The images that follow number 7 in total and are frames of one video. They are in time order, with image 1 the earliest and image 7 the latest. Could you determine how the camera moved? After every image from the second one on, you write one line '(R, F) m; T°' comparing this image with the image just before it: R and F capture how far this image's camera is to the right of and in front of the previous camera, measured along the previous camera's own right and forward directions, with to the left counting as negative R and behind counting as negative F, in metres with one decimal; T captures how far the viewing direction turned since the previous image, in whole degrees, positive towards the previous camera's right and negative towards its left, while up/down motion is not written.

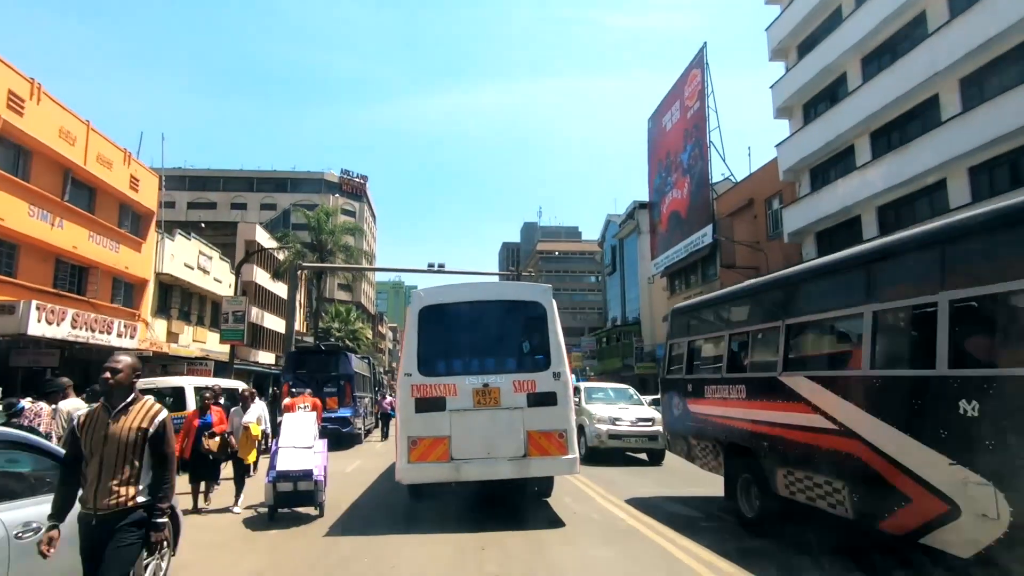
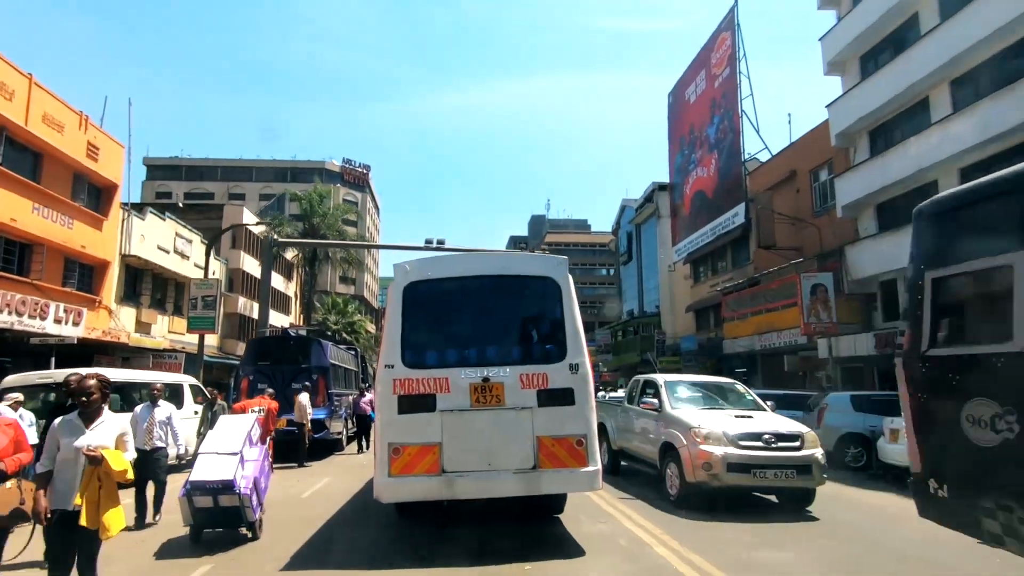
(-0.2, +4.2) m; -1°
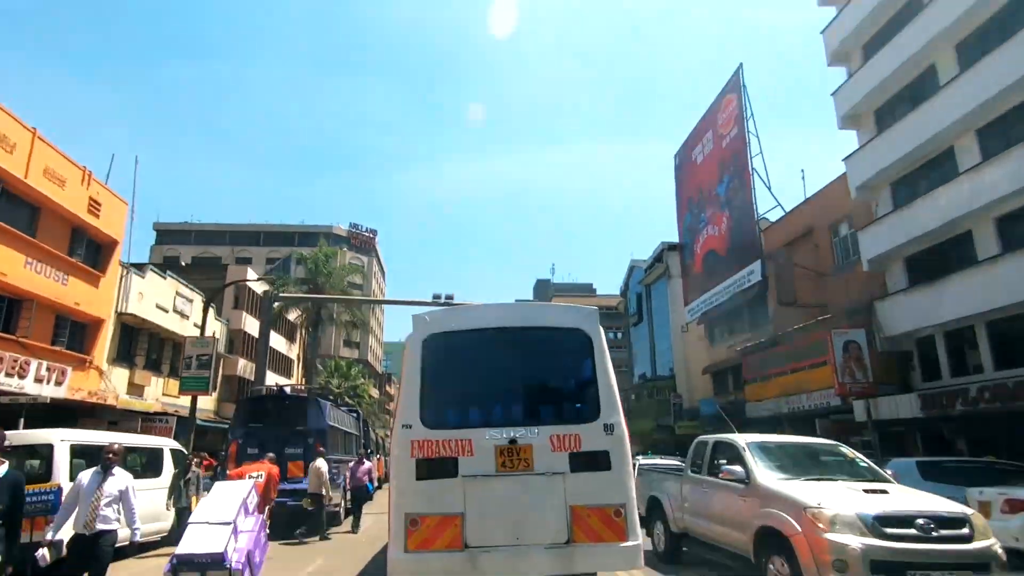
(-0.3, +1.5) m; 0°
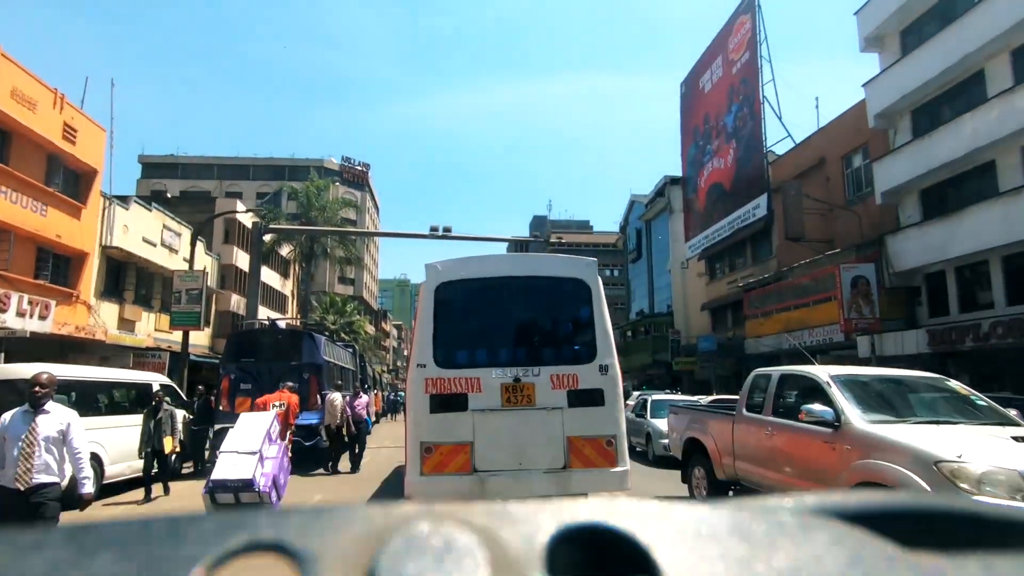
(-0.2, +0.7) m; 0°
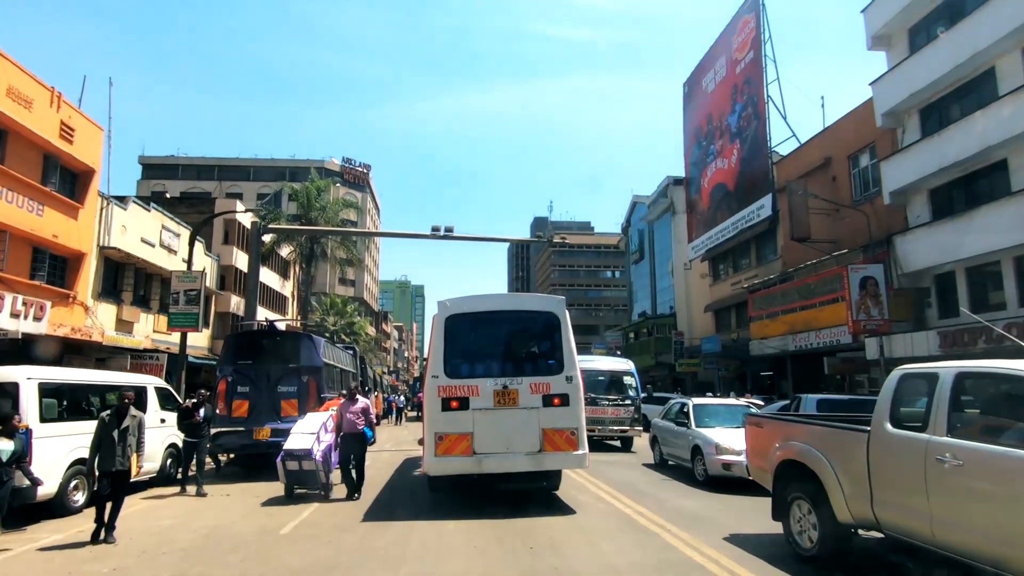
(-0.1, +0.4) m; 0°
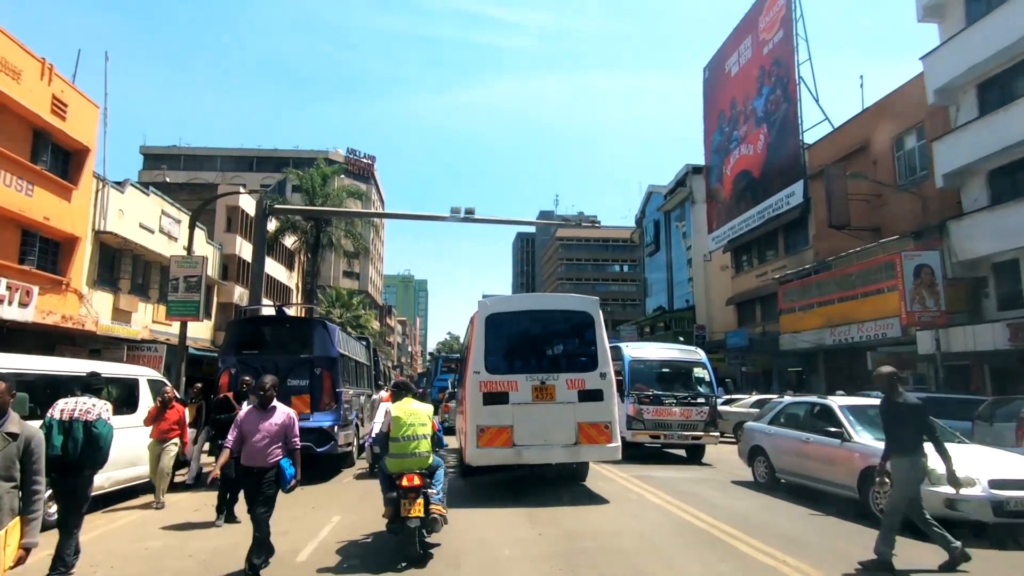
(-0.7, +1.7) m; 0°
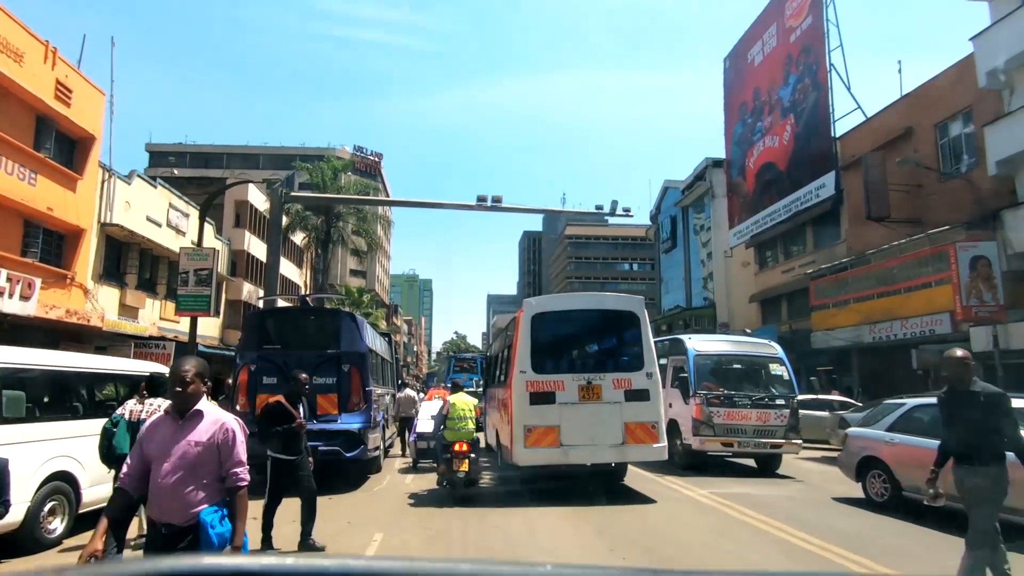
(-0.7, +1.2) m; 0°
